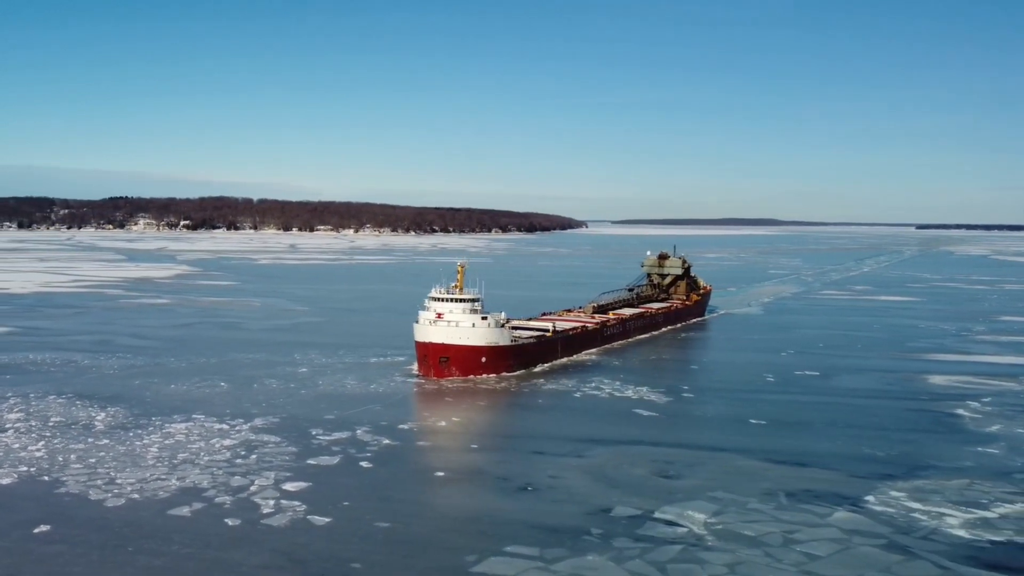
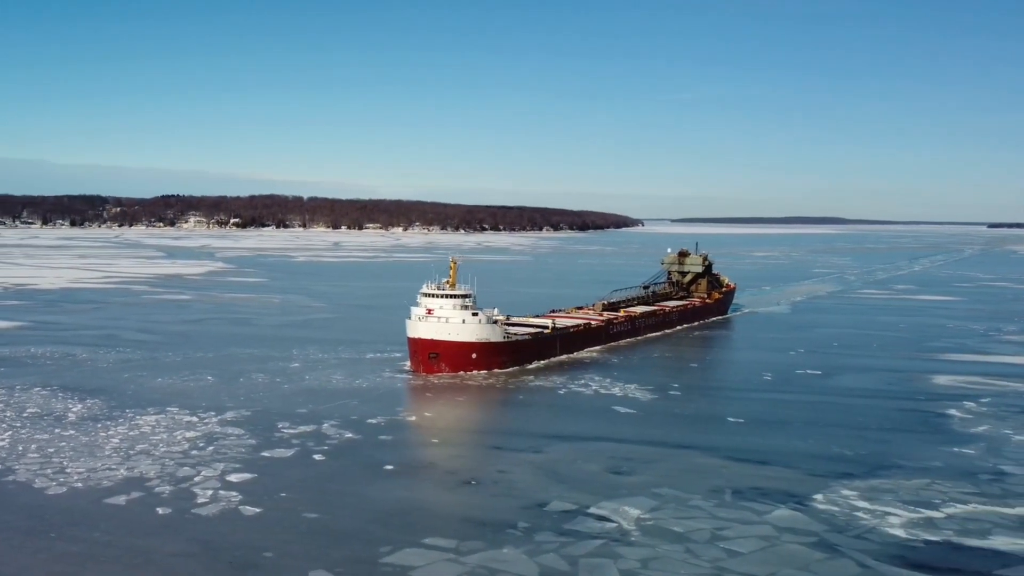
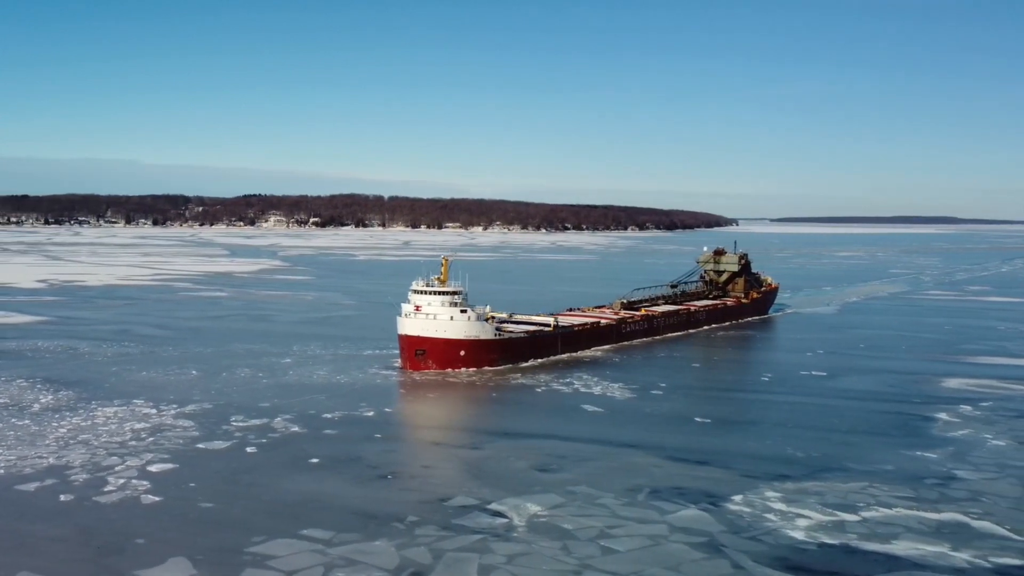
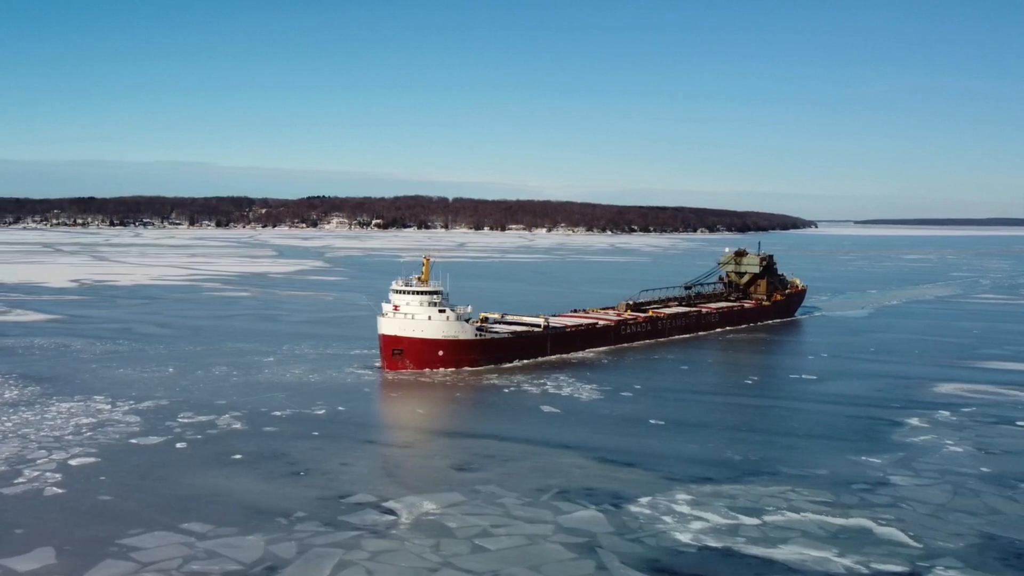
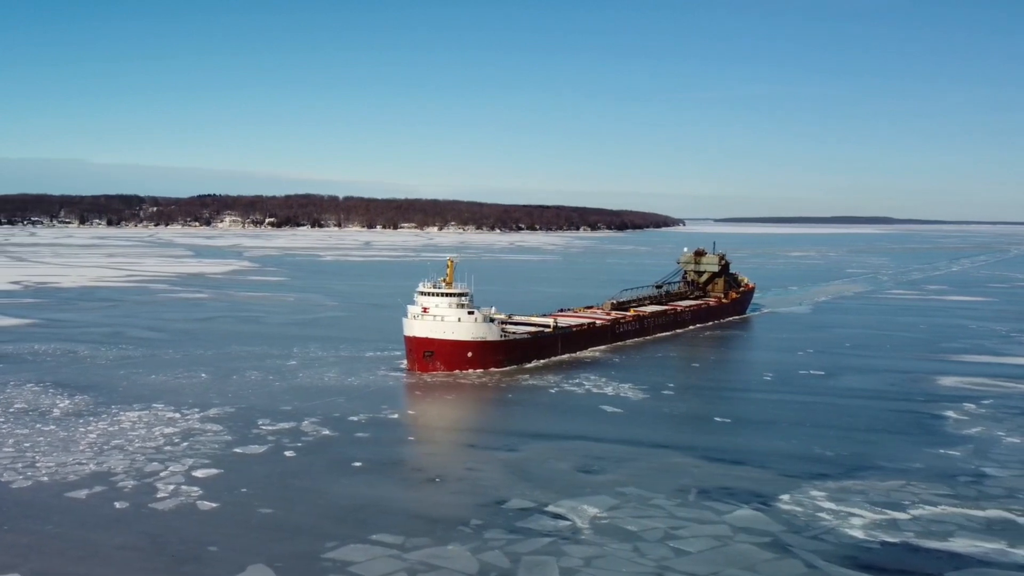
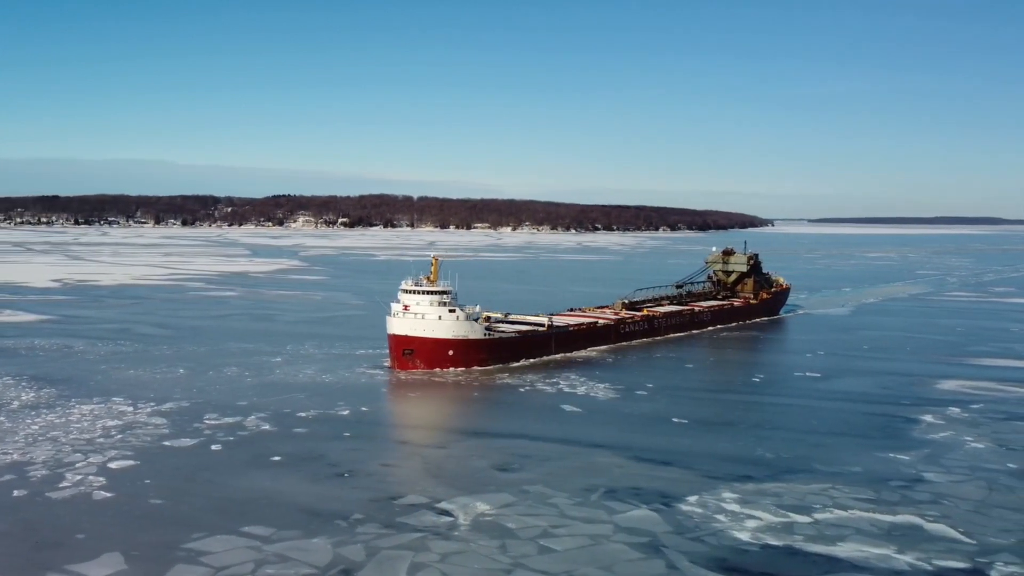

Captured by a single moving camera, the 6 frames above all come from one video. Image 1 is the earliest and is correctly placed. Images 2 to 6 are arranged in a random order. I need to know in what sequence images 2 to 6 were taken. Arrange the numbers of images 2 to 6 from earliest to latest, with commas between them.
2, 5, 3, 6, 4
